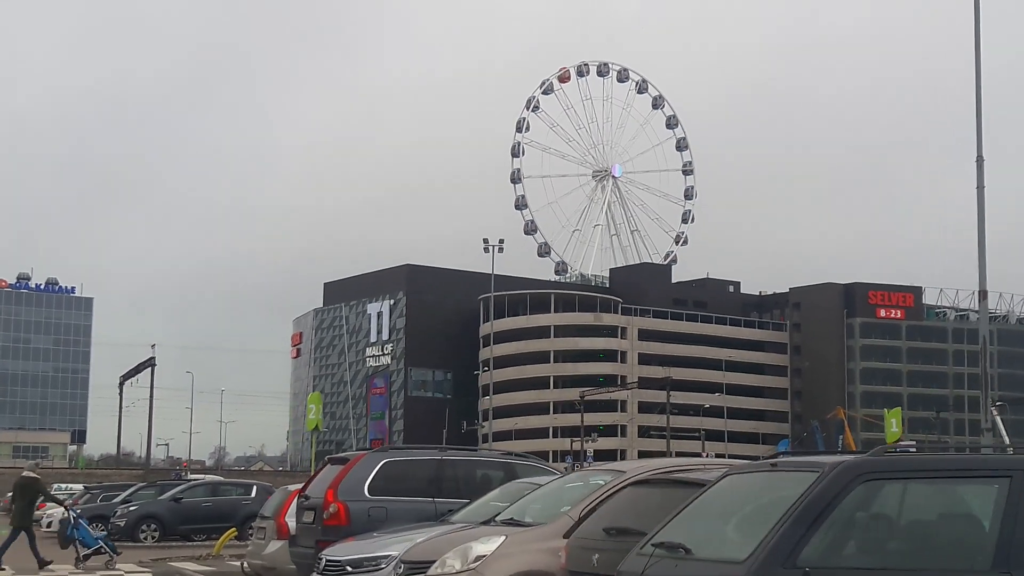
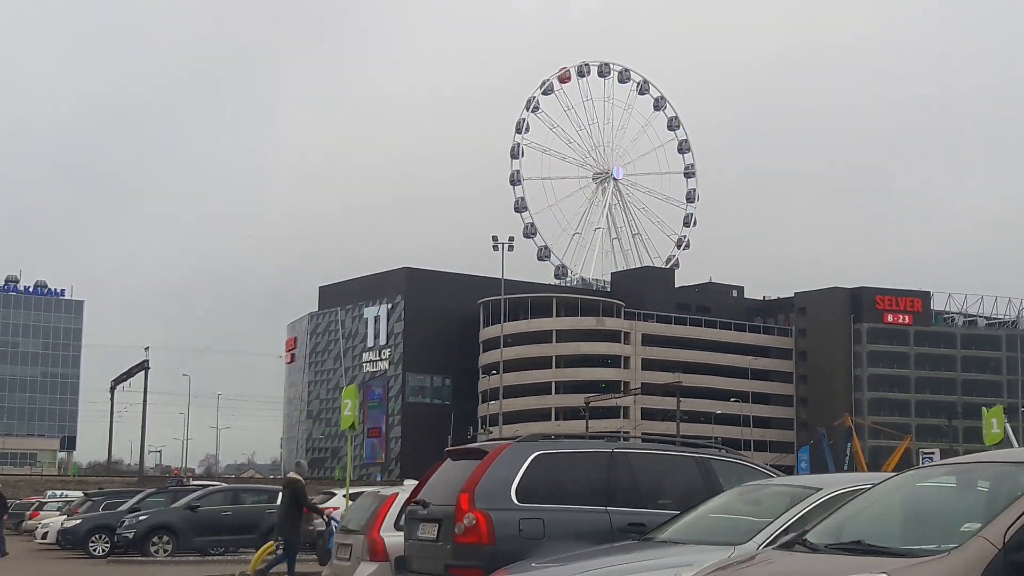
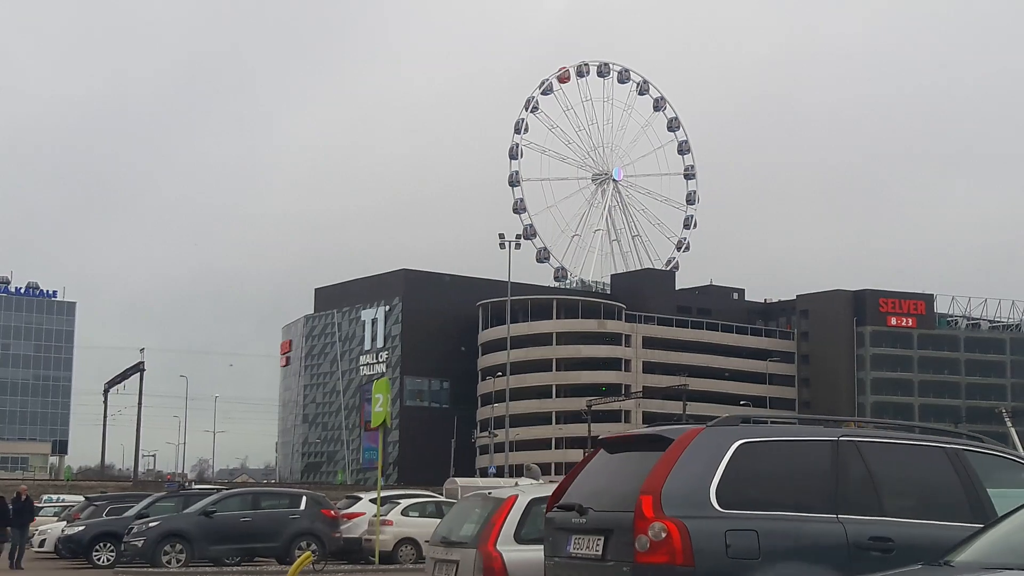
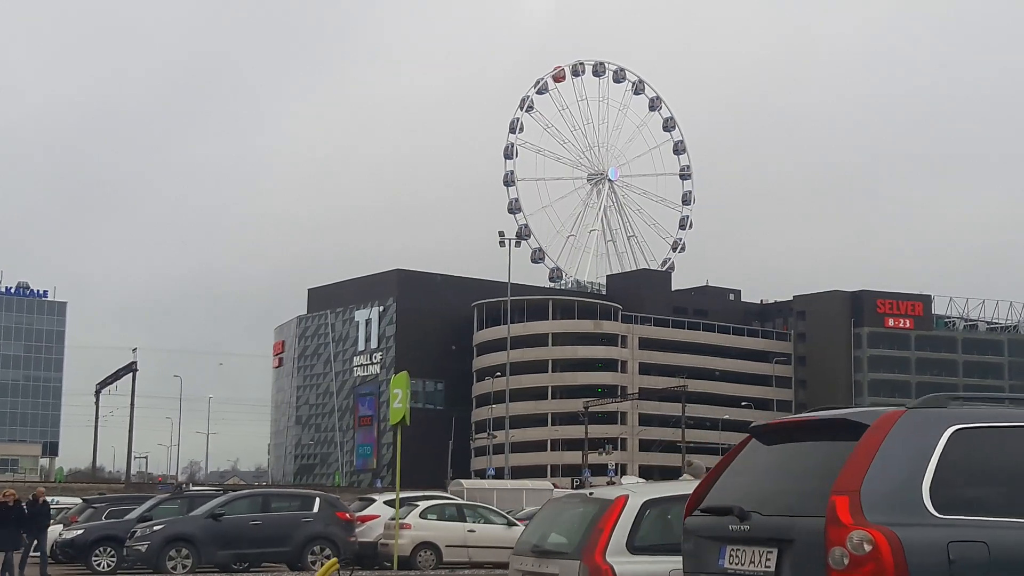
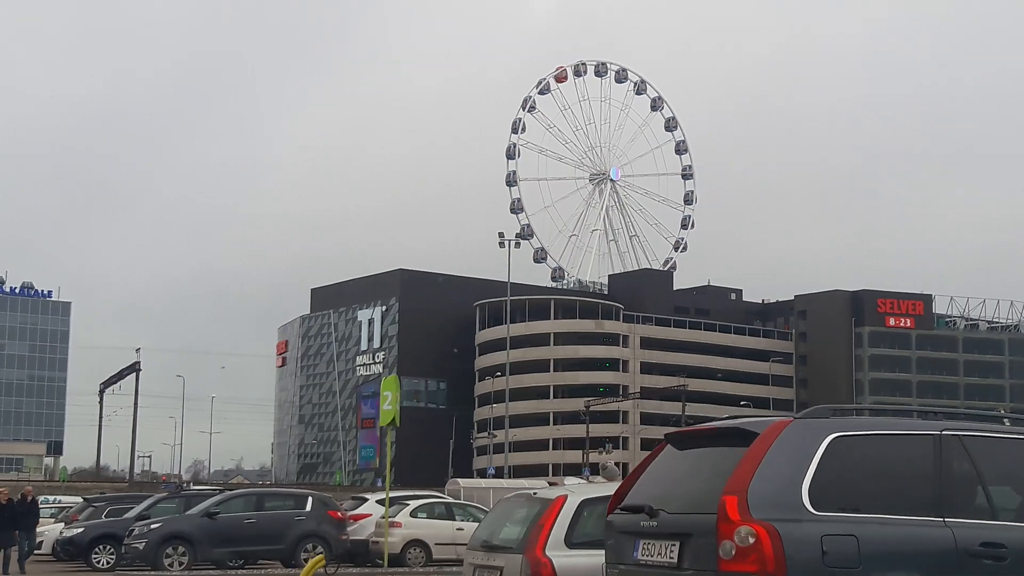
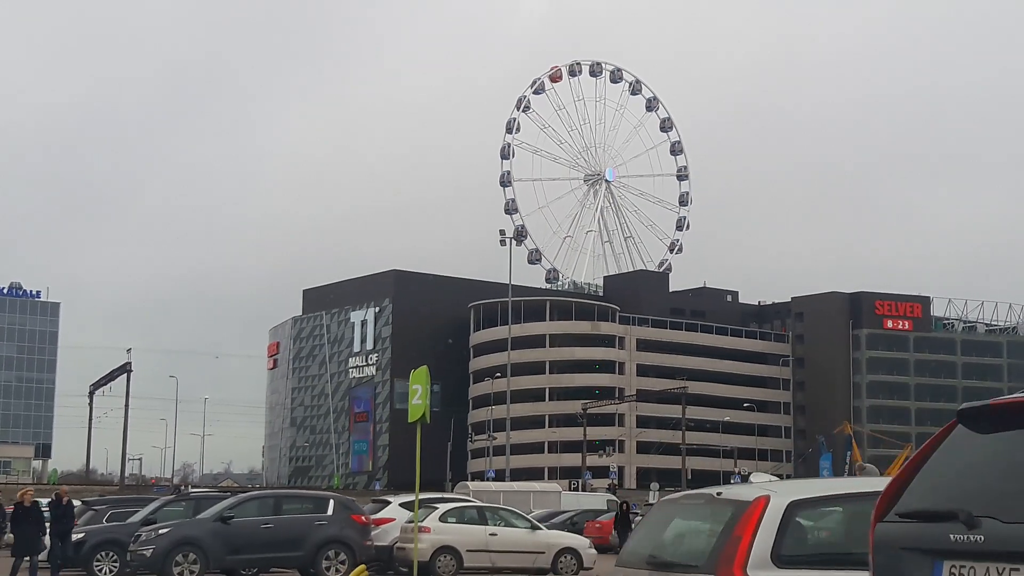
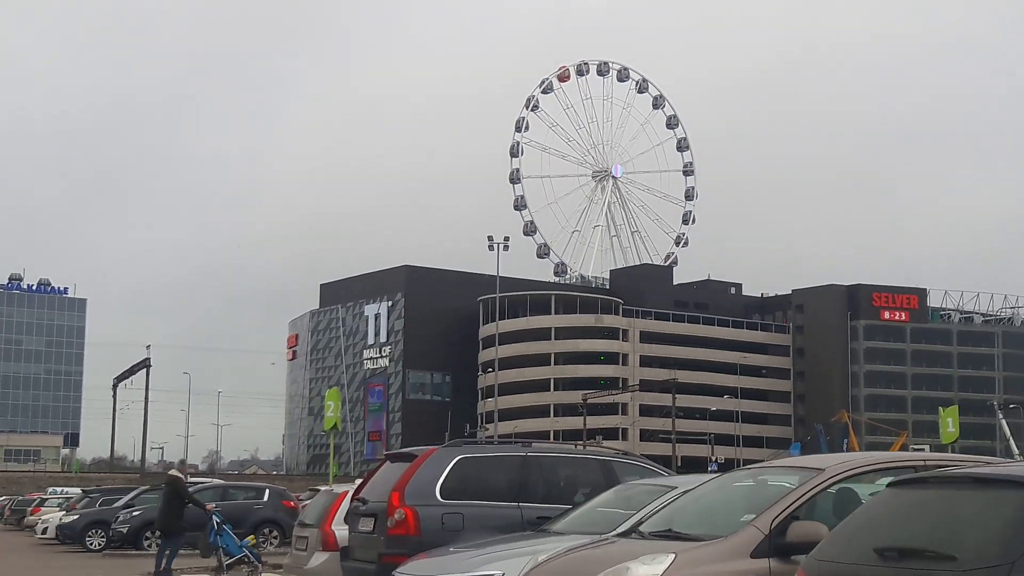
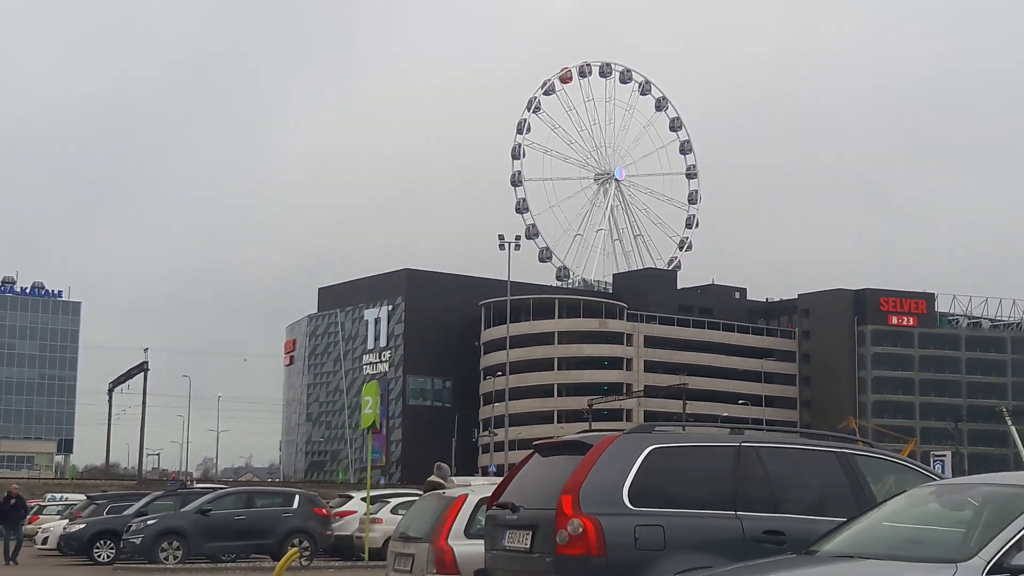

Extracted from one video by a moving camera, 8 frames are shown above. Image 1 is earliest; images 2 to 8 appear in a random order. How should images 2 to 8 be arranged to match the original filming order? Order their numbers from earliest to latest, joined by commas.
7, 2, 8, 3, 5, 4, 6
